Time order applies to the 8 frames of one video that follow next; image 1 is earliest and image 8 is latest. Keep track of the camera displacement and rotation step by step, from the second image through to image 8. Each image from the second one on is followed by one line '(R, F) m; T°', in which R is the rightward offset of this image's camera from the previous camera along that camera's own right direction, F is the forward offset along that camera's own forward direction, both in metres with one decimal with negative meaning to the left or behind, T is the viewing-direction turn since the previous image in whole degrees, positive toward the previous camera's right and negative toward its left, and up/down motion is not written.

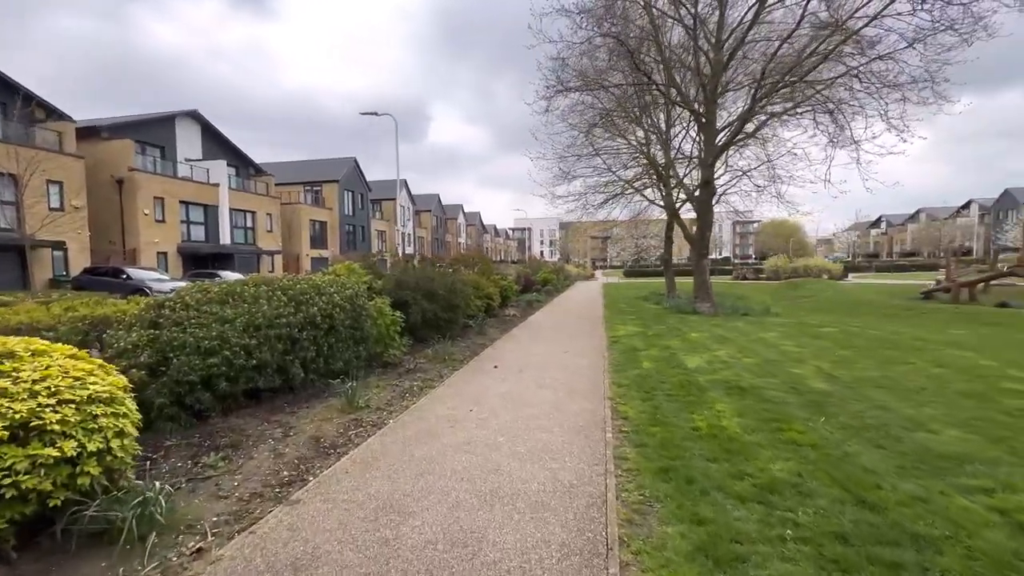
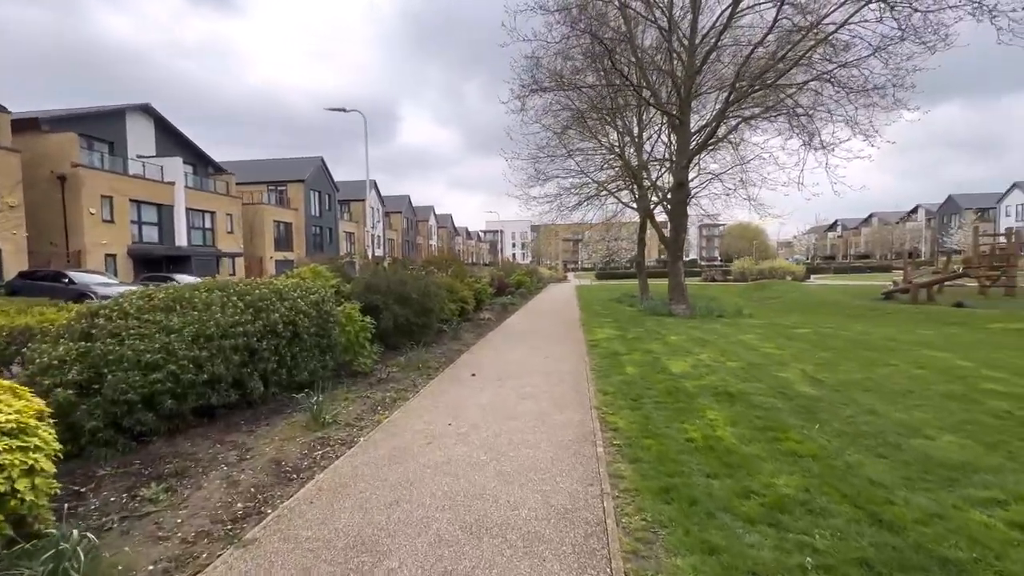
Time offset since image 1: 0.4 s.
(-0.1, +0.5) m; +4°
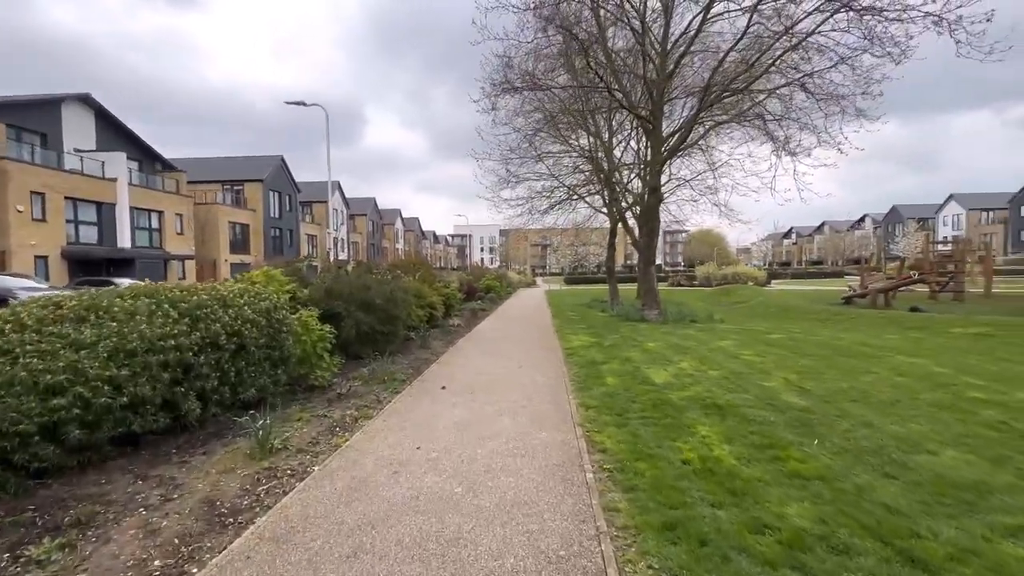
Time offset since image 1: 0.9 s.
(-0.1, +0.6) m; +4°
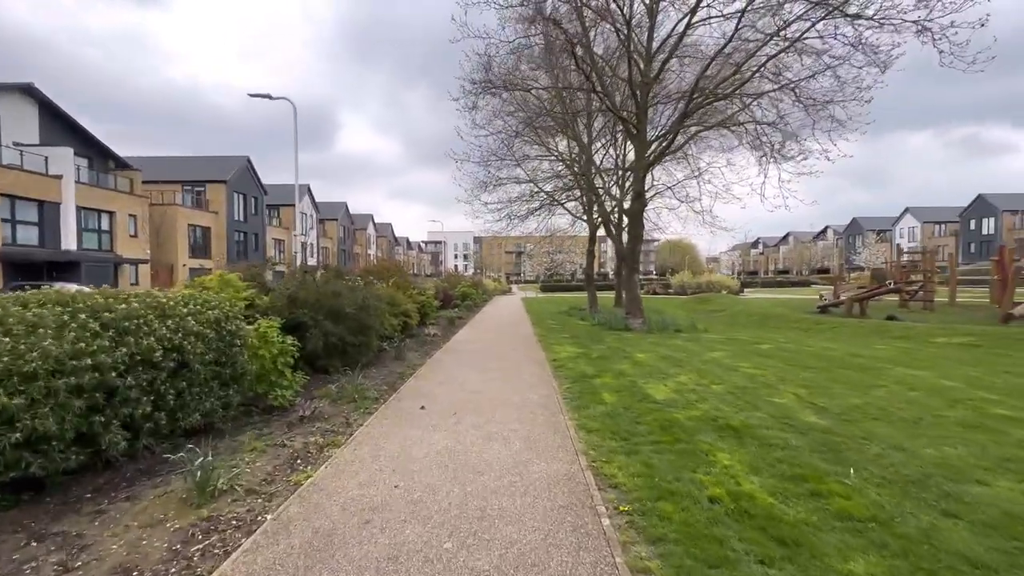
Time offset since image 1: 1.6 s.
(-0.3, +0.9) m; +3°
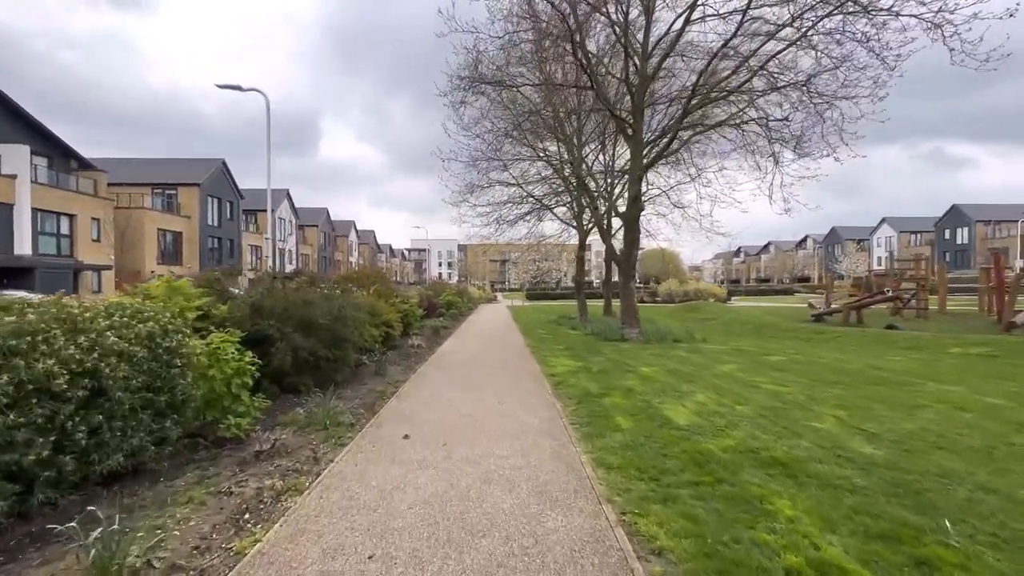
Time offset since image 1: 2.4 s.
(-0.2, +1.1) m; +2°
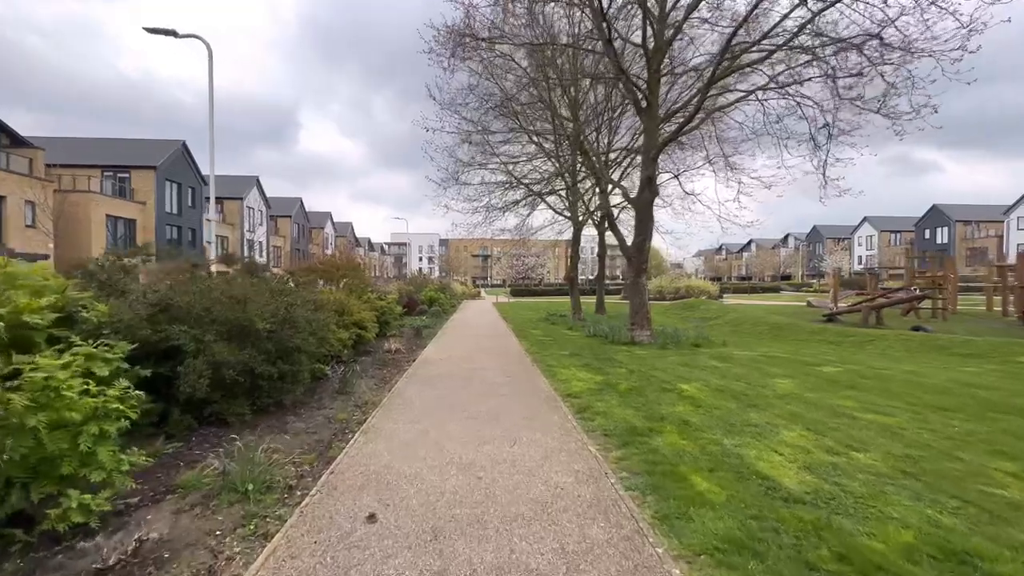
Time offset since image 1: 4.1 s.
(-0.5, +2.5) m; +2°
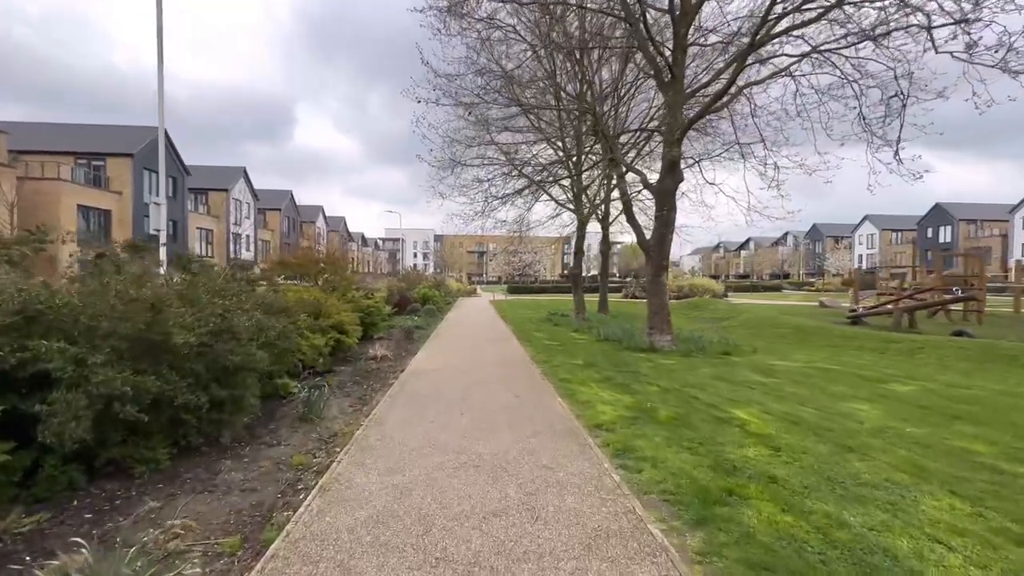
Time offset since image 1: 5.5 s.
(-0.3, +1.9) m; +1°
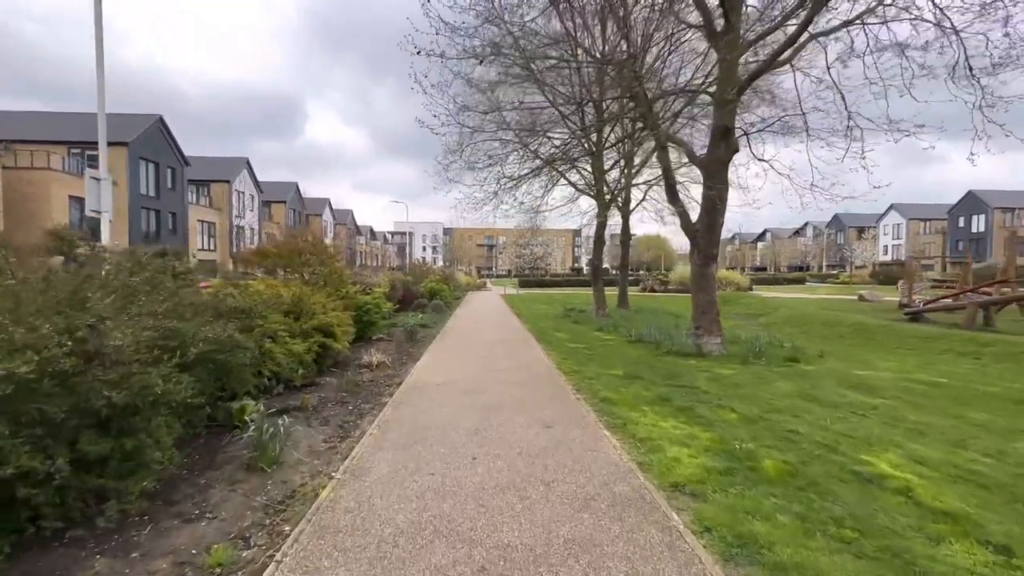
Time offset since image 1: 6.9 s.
(-0.3, +2.2) m; -1°
